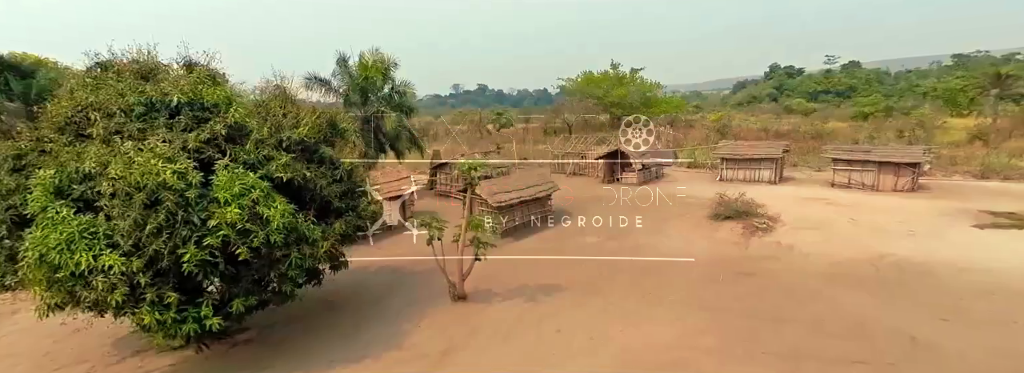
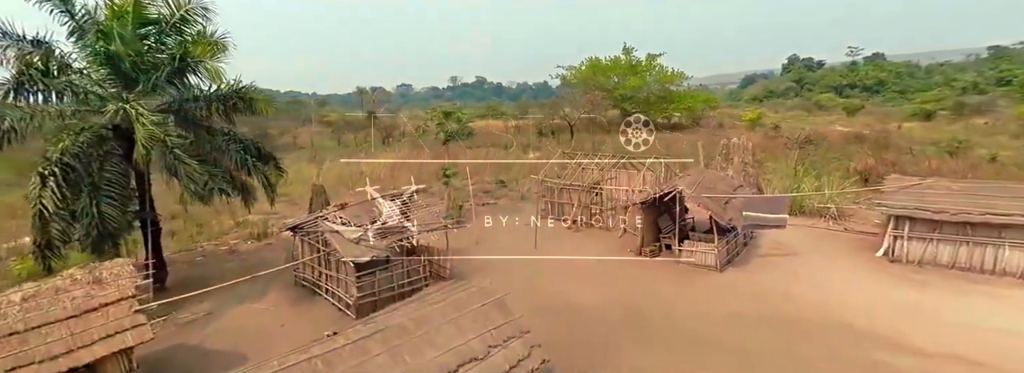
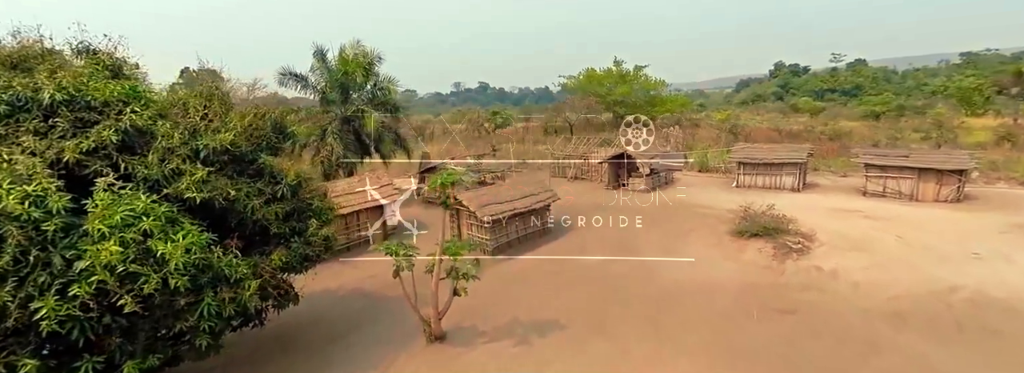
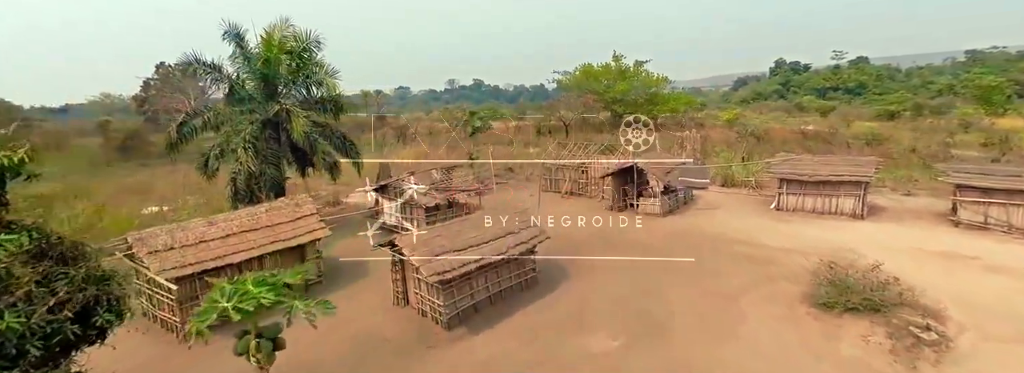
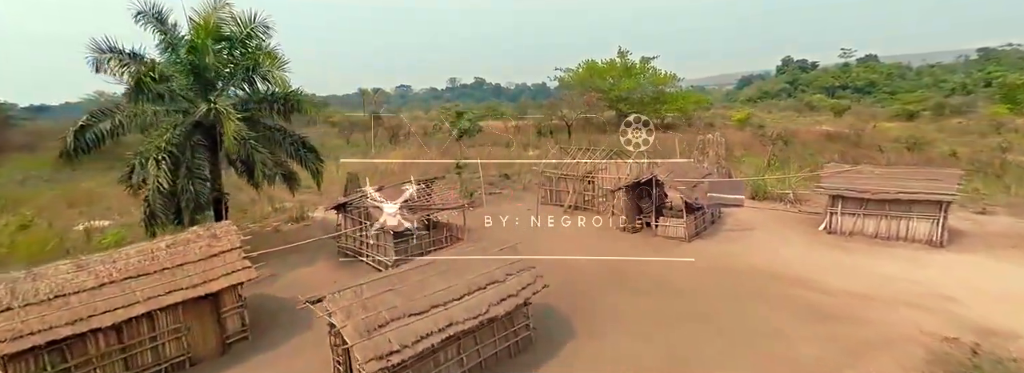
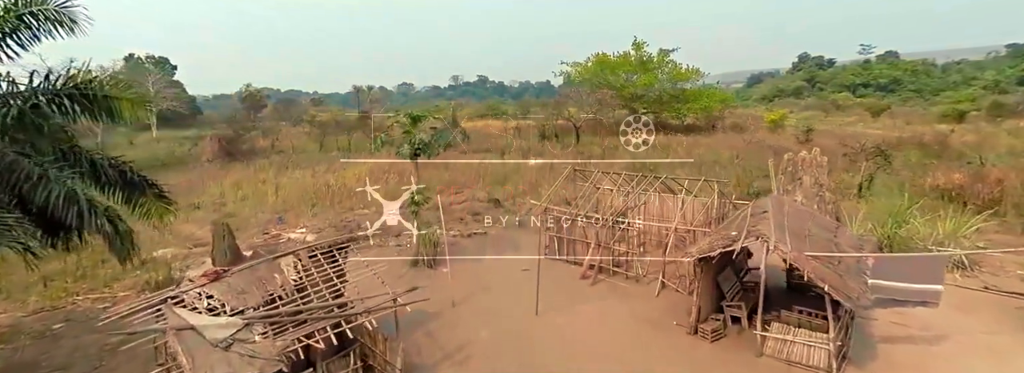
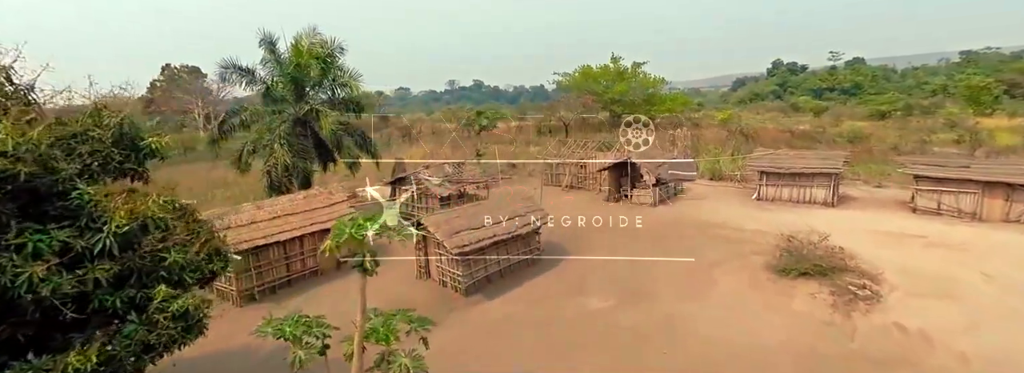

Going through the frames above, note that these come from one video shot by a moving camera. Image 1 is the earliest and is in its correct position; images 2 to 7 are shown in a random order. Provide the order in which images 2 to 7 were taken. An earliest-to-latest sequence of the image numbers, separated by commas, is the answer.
3, 7, 4, 5, 2, 6
